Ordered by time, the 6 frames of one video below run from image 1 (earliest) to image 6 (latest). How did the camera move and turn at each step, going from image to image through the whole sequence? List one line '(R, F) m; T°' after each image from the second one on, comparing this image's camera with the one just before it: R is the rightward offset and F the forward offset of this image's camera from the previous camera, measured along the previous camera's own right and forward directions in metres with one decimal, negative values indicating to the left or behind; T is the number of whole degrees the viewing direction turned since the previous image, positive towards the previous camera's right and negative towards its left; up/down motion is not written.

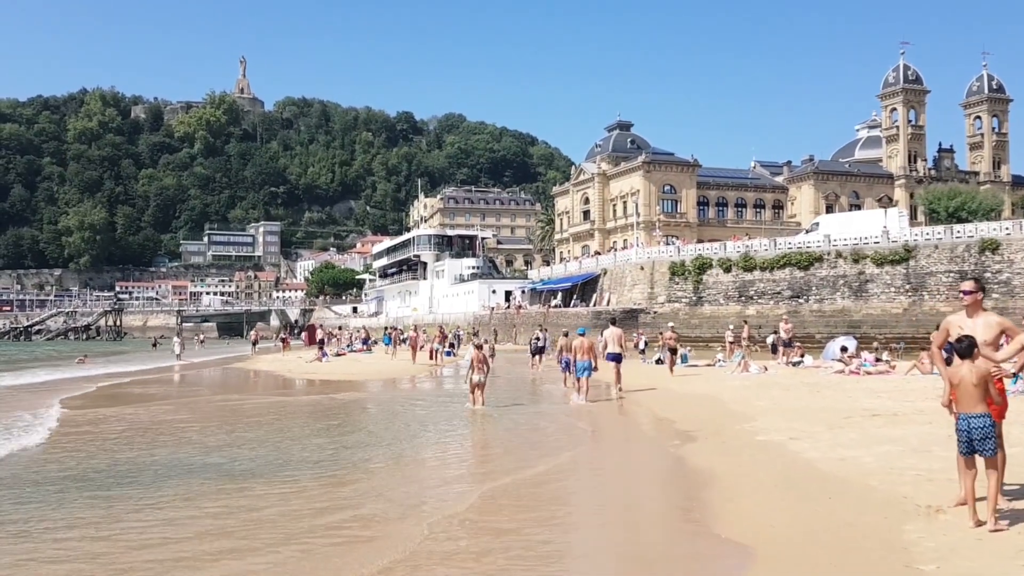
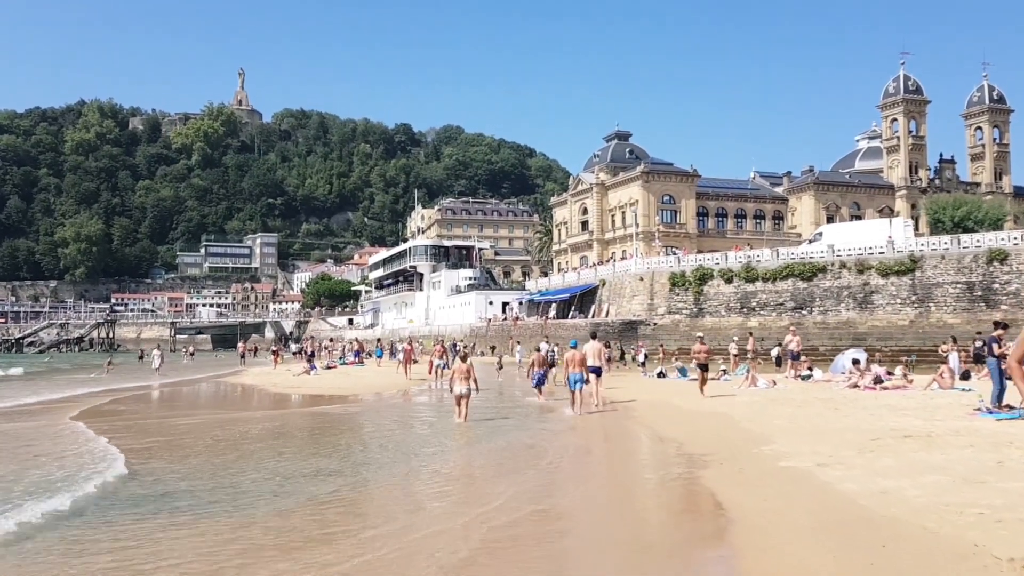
(+0.1, +0.9) m; 0°
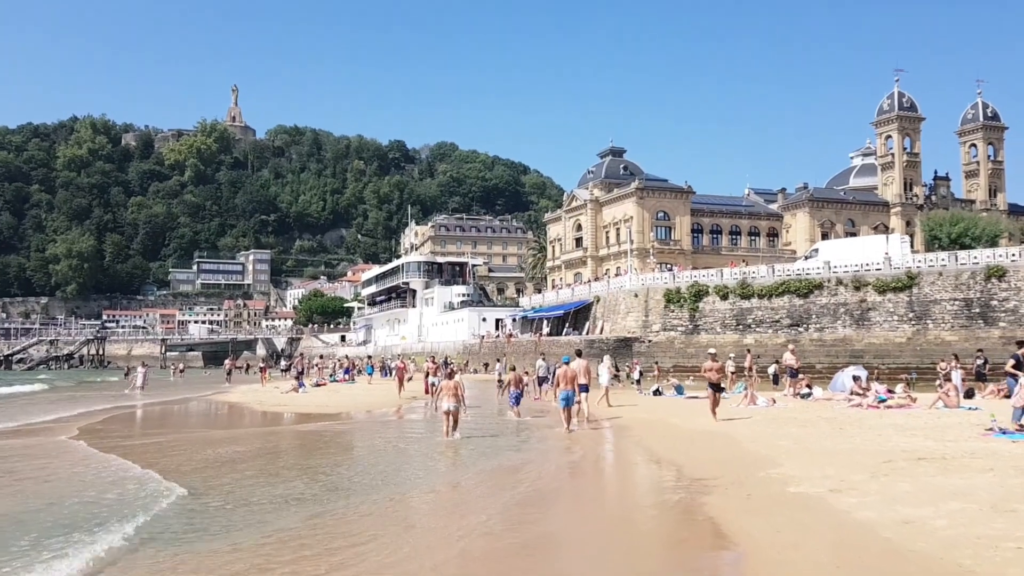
(0.0, +0.4) m; 0°
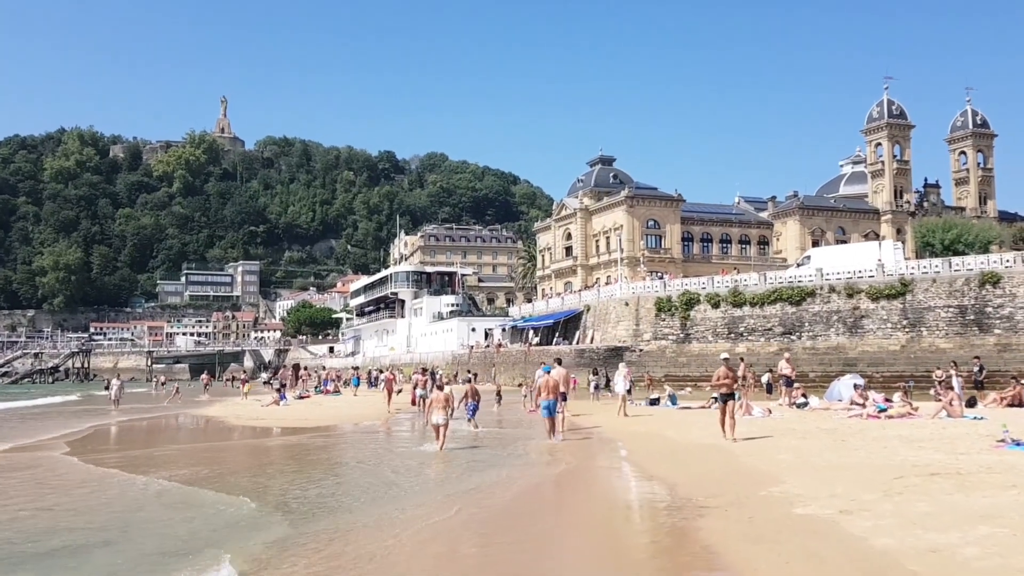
(+0.1, +0.6) m; +1°
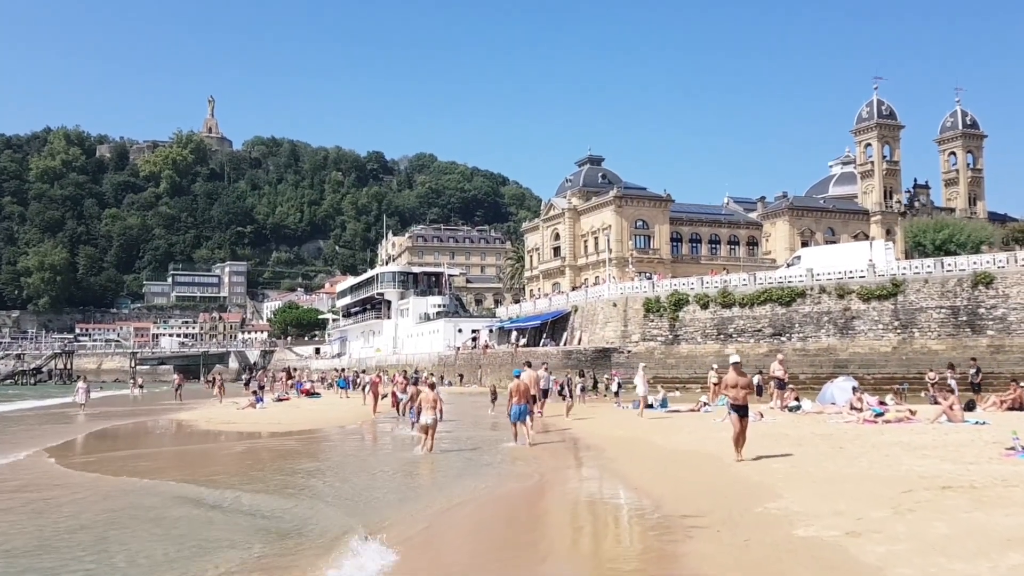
(+0.1, +0.6) m; +1°
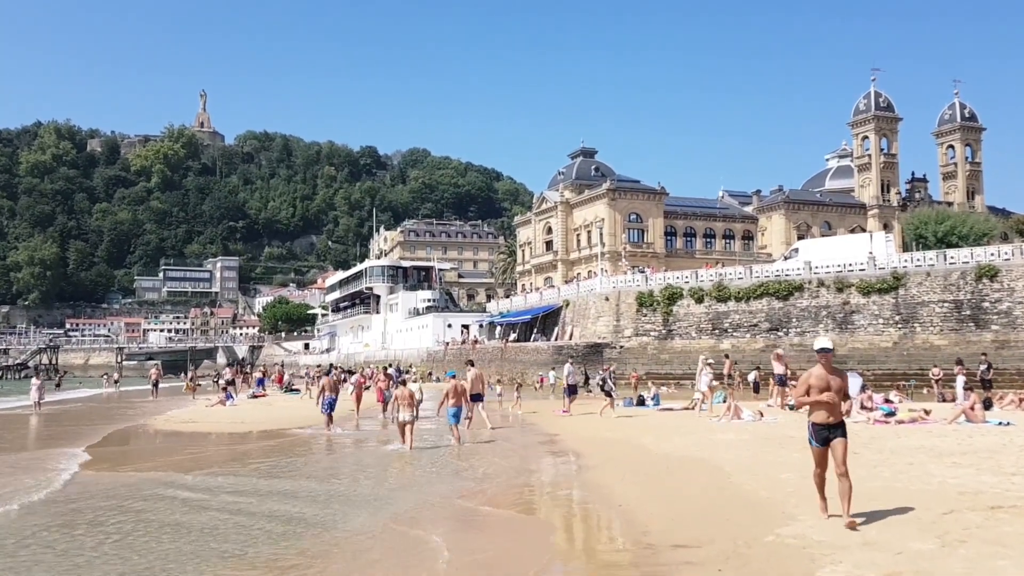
(+0.2, +1.2) m; 0°
